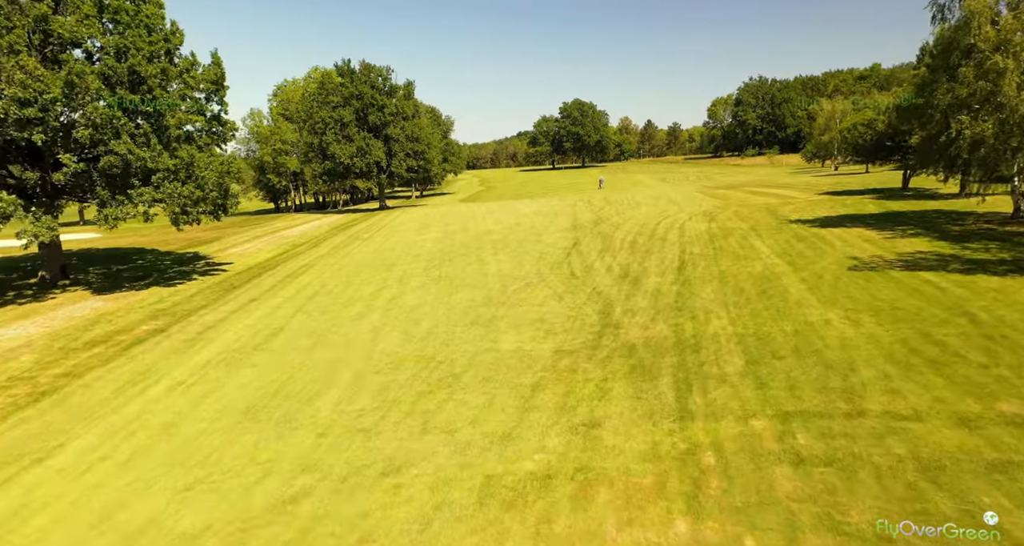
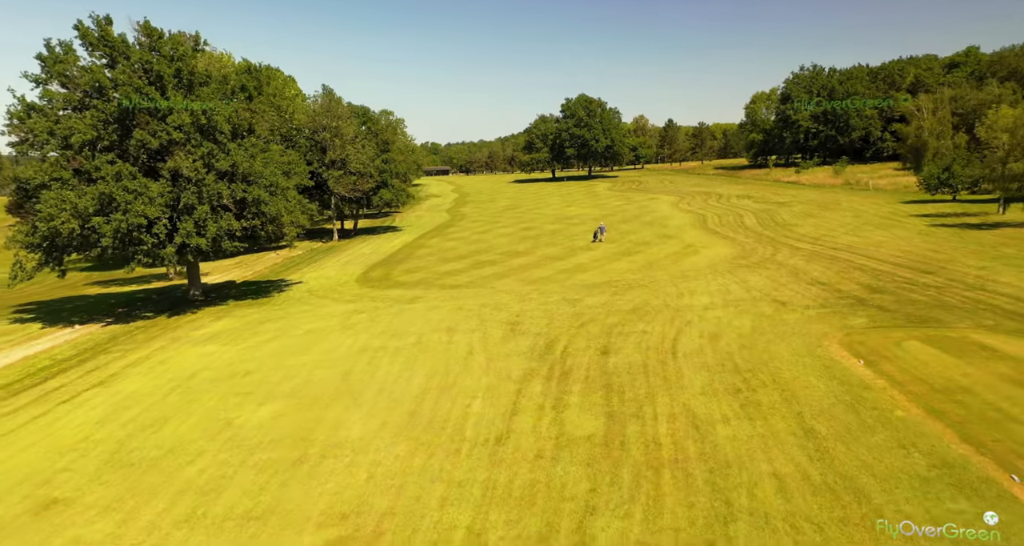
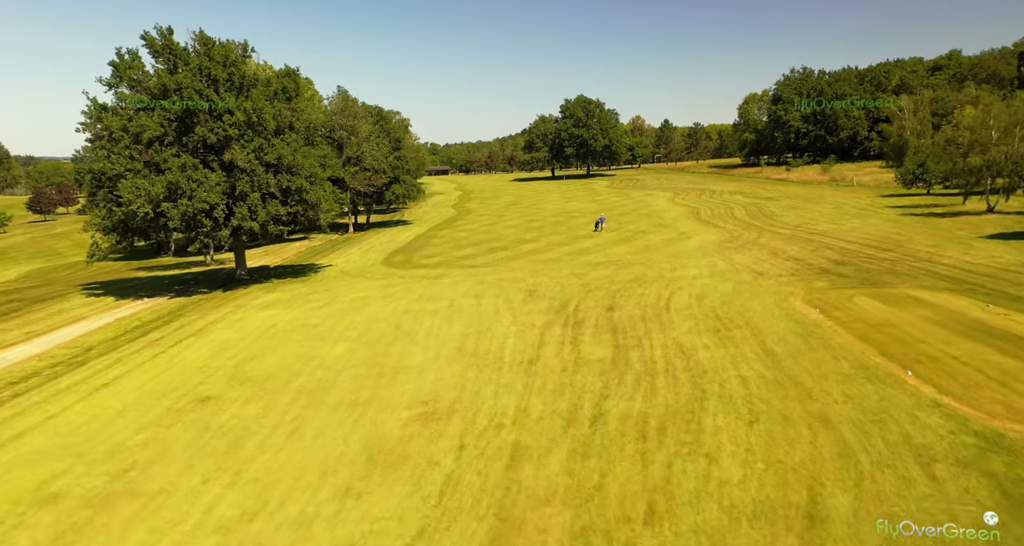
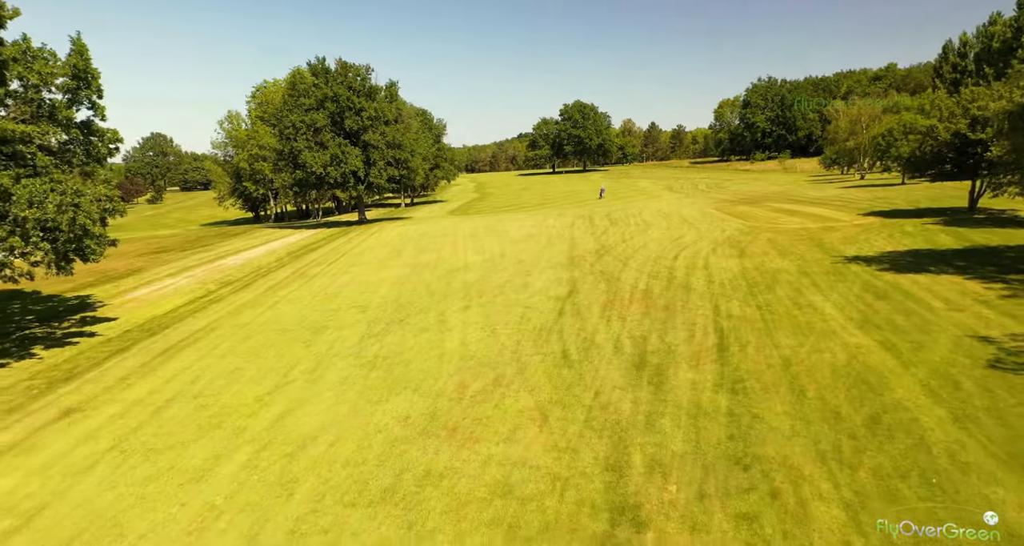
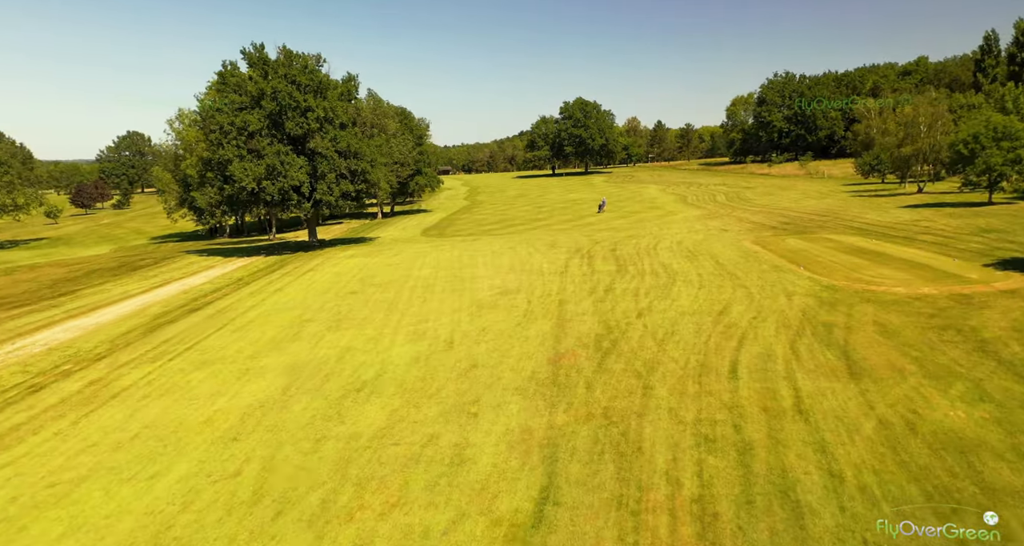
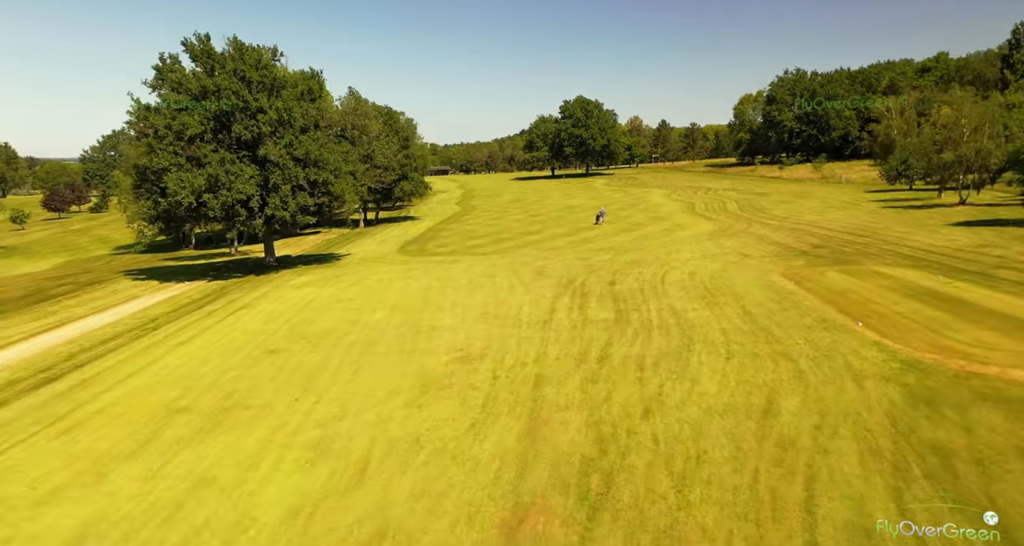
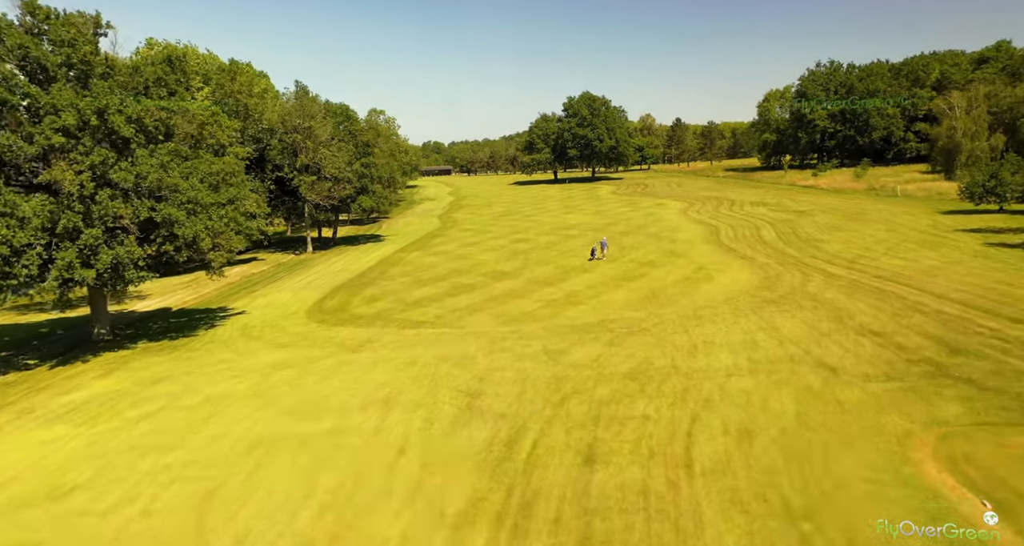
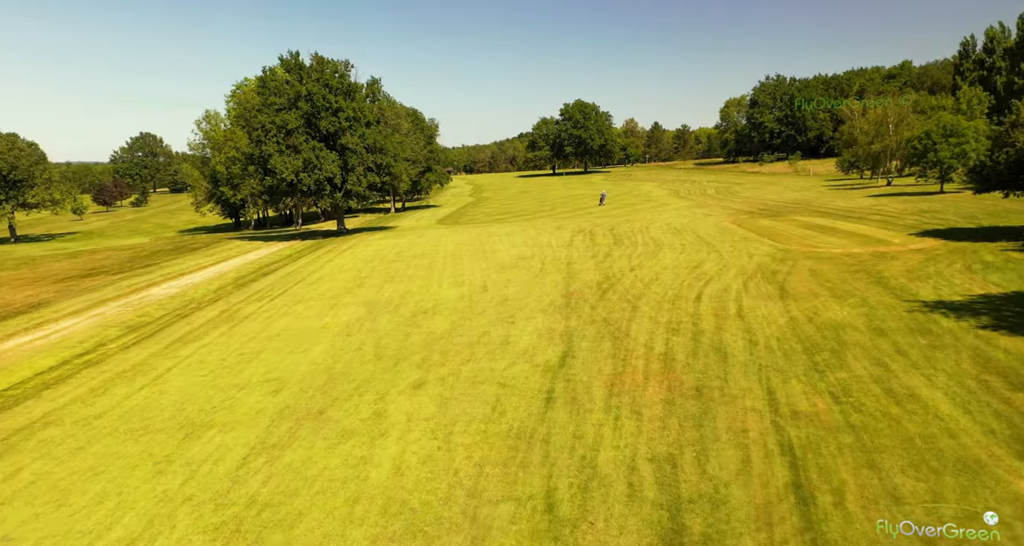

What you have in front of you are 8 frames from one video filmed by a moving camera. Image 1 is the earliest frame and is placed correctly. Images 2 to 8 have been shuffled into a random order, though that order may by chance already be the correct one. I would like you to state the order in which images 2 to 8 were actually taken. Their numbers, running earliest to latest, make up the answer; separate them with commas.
4, 8, 5, 6, 3, 2, 7
